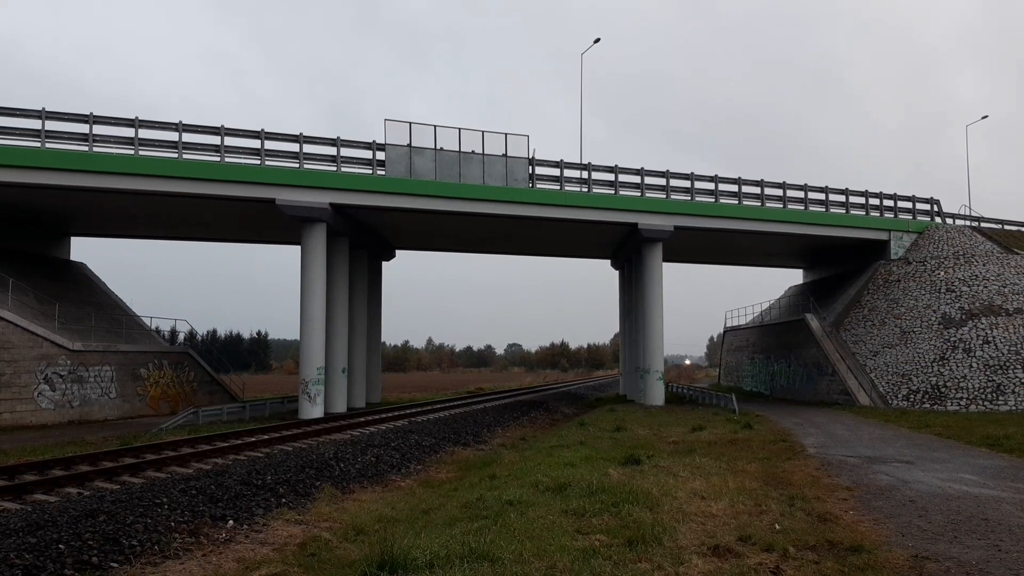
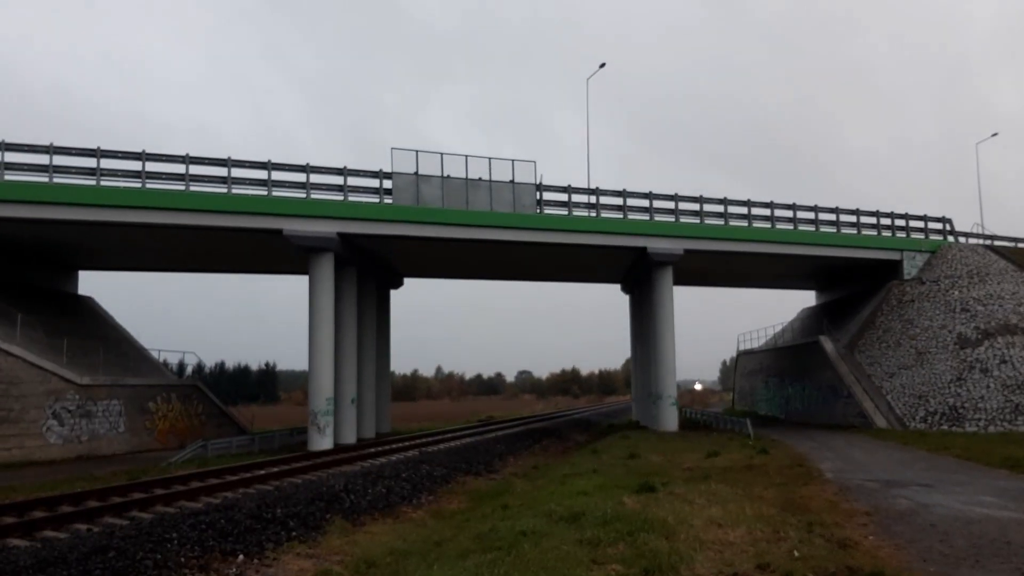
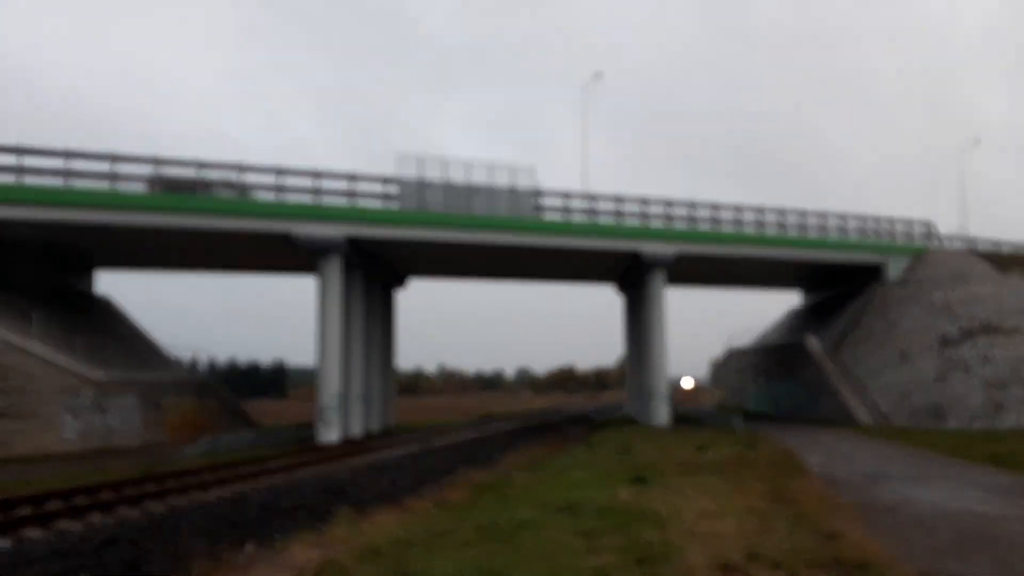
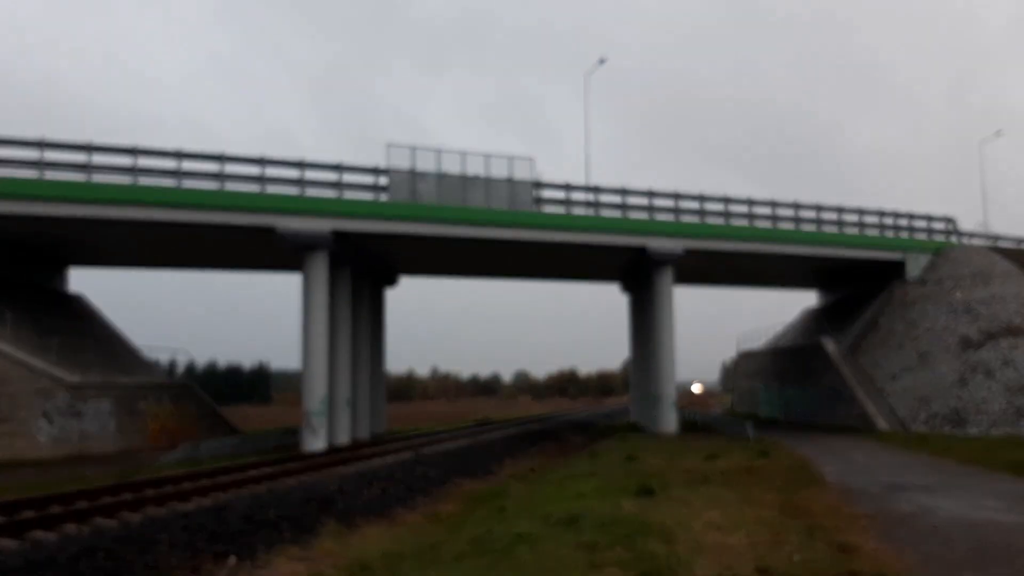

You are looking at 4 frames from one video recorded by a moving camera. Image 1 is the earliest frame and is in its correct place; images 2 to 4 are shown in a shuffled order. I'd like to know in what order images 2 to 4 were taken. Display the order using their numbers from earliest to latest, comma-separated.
2, 3, 4
